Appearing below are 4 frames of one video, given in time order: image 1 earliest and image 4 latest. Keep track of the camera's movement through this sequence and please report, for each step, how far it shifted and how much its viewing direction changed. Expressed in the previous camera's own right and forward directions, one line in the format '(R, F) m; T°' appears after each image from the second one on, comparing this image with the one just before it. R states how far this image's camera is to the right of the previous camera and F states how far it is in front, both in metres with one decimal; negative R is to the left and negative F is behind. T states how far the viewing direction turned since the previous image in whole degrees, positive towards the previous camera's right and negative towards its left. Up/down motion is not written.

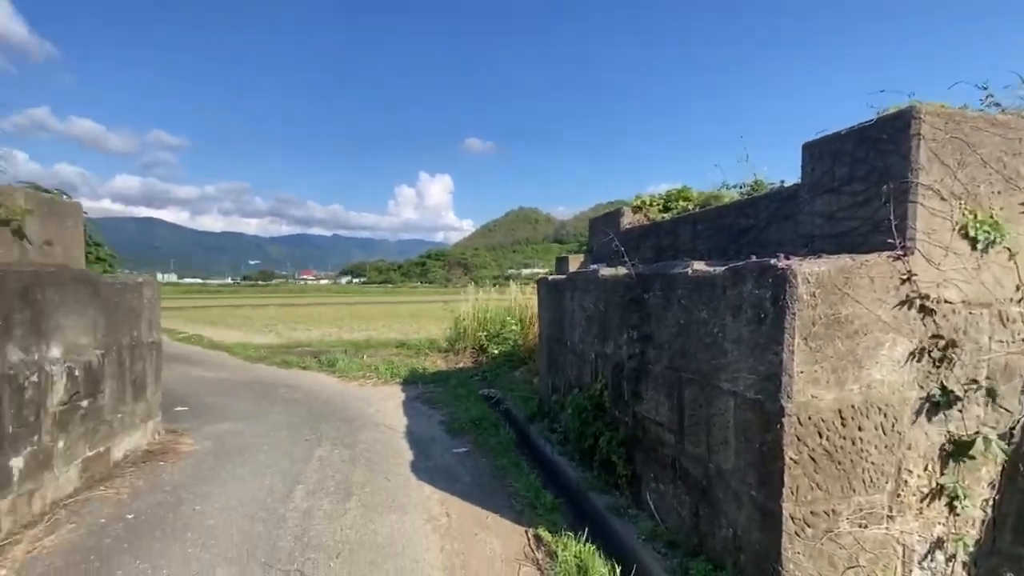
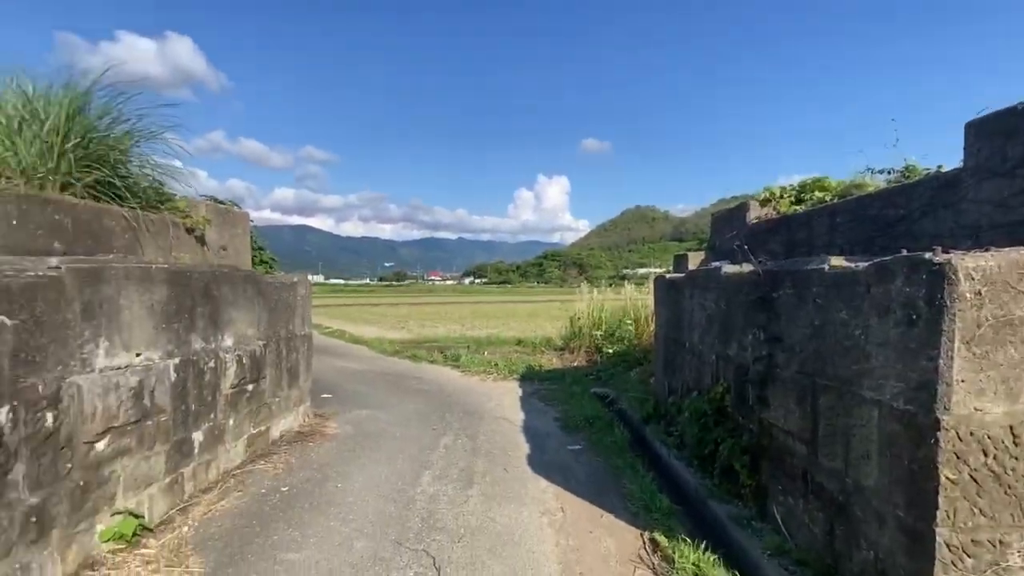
(0.0, 0.0) m; -12°
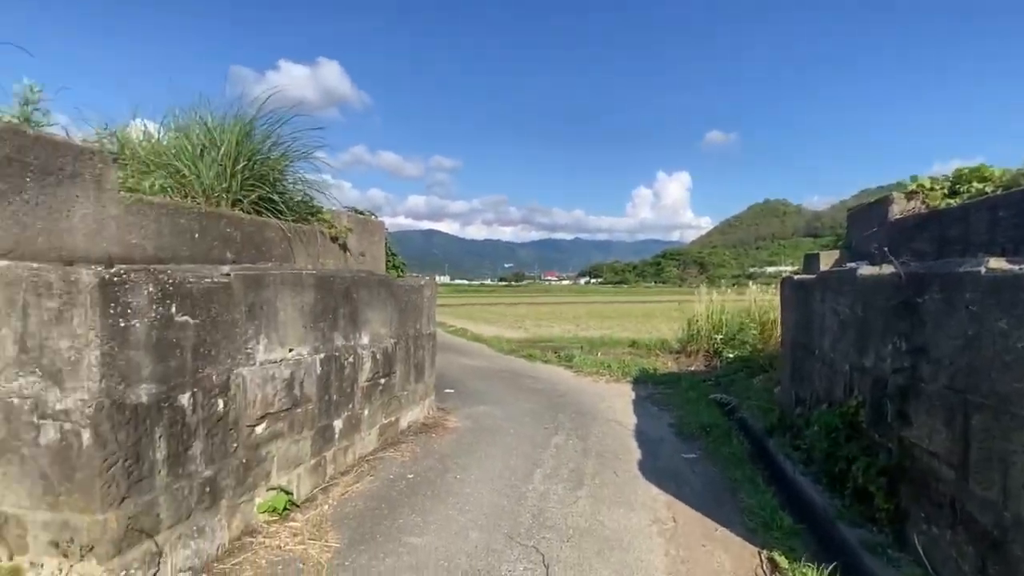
(+0.1, -0.1) m; -12°
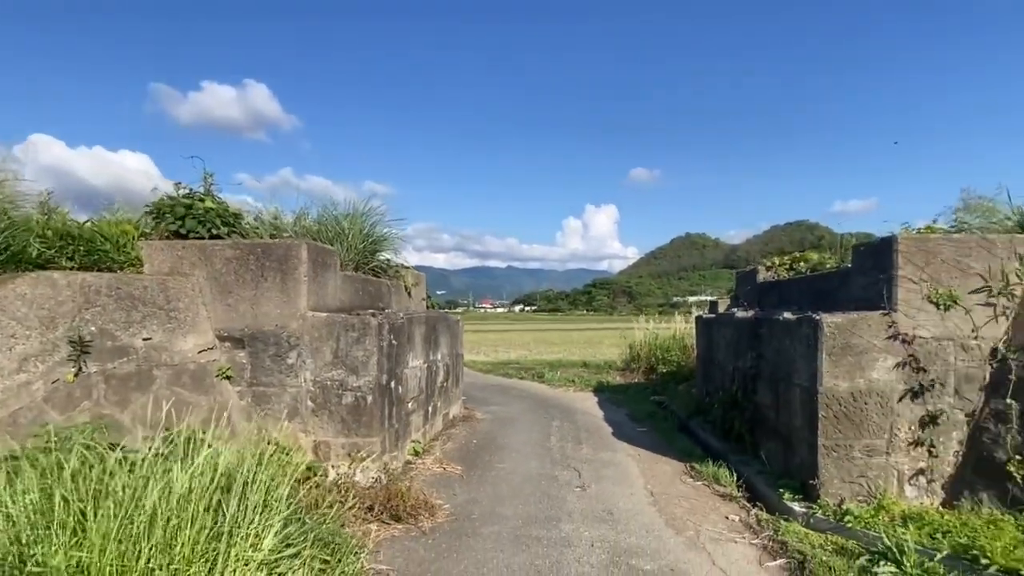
(-1.1, -2.5) m; +7°
